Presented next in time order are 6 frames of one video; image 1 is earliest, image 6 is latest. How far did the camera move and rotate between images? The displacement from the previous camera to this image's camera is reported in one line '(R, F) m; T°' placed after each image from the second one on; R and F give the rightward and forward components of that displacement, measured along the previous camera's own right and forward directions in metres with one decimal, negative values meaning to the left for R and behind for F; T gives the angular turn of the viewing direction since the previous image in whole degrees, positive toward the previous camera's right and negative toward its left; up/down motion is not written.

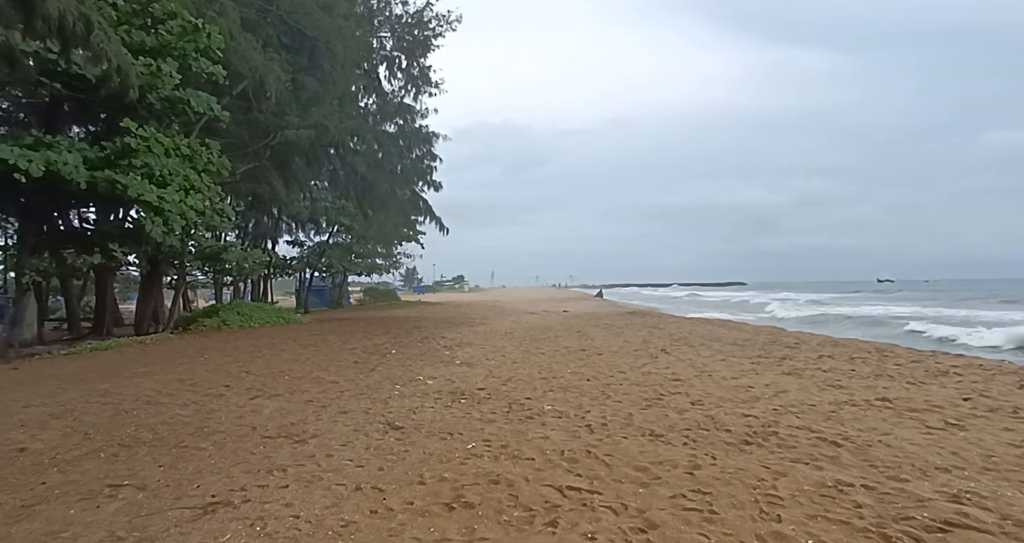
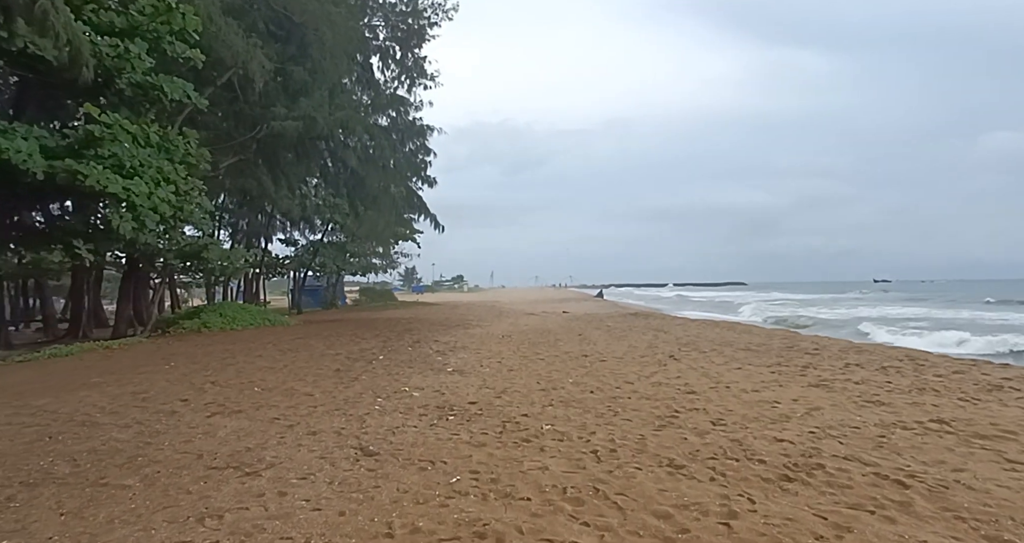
(0.0, +0.7) m; 0°
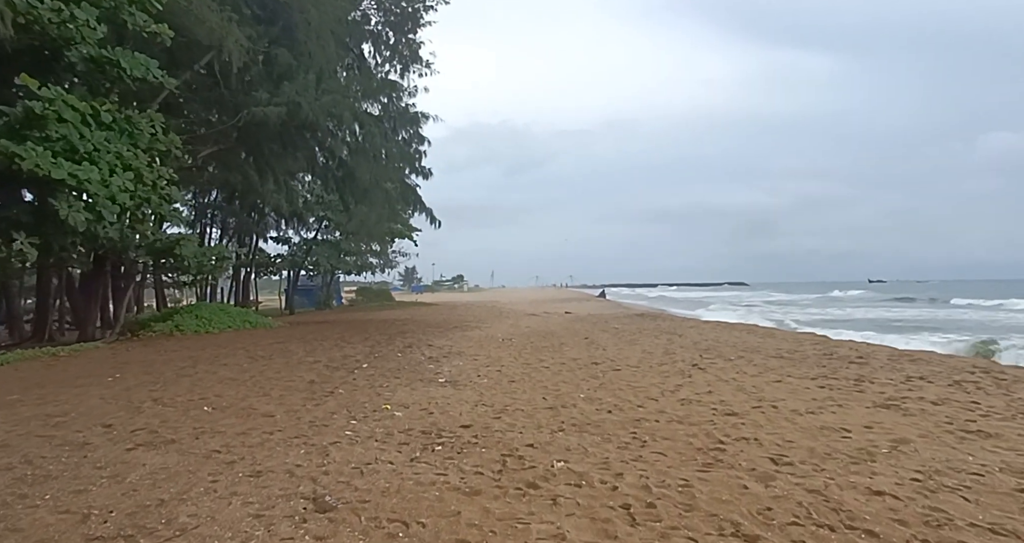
(0.0, +1.0) m; 0°
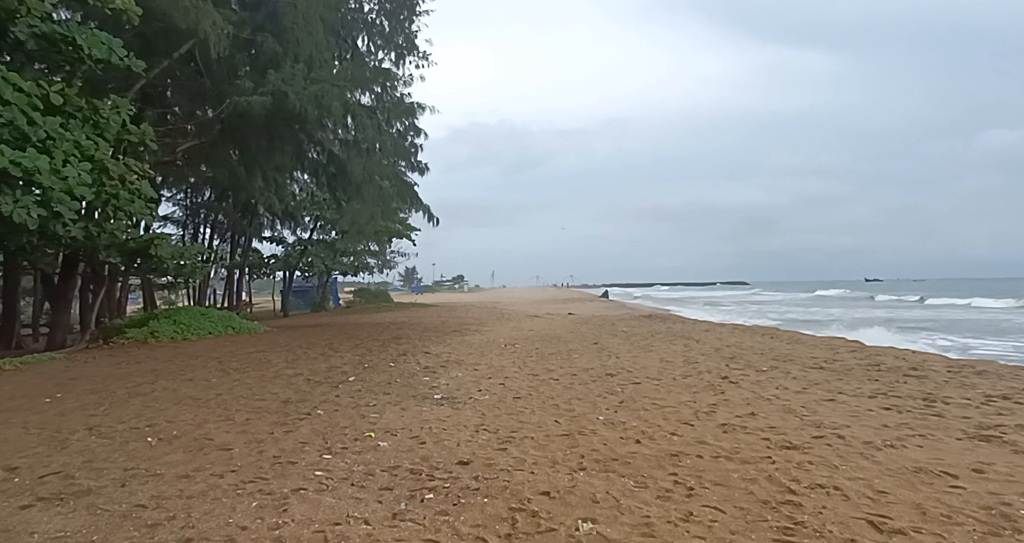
(-0.1, +0.9) m; 0°
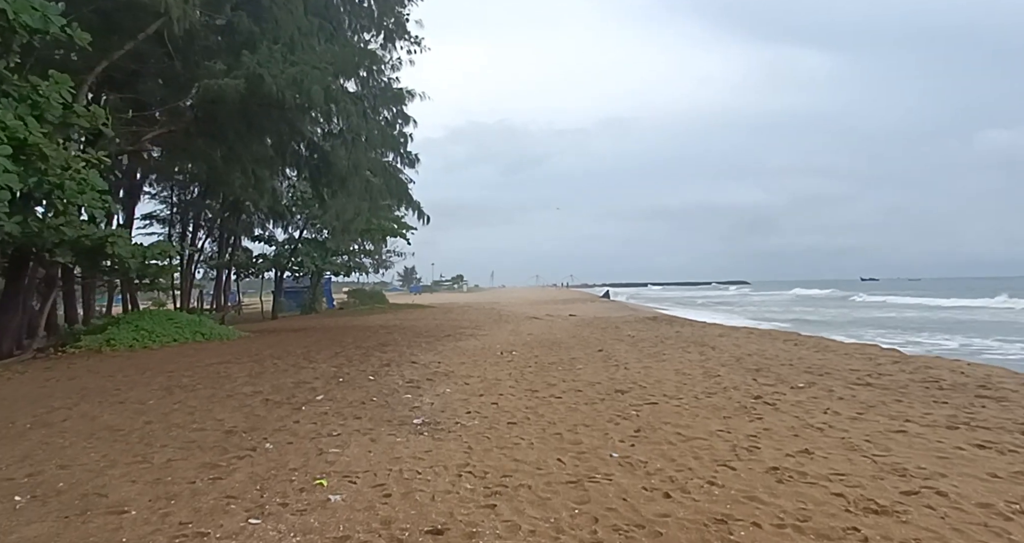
(+0.1, +1.0) m; 0°
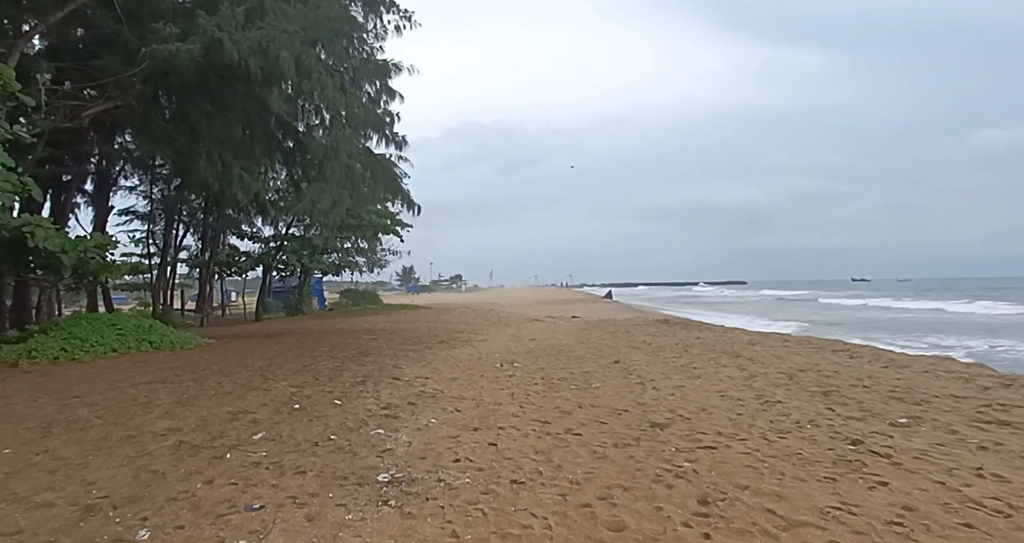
(0.0, +1.5) m; 0°
